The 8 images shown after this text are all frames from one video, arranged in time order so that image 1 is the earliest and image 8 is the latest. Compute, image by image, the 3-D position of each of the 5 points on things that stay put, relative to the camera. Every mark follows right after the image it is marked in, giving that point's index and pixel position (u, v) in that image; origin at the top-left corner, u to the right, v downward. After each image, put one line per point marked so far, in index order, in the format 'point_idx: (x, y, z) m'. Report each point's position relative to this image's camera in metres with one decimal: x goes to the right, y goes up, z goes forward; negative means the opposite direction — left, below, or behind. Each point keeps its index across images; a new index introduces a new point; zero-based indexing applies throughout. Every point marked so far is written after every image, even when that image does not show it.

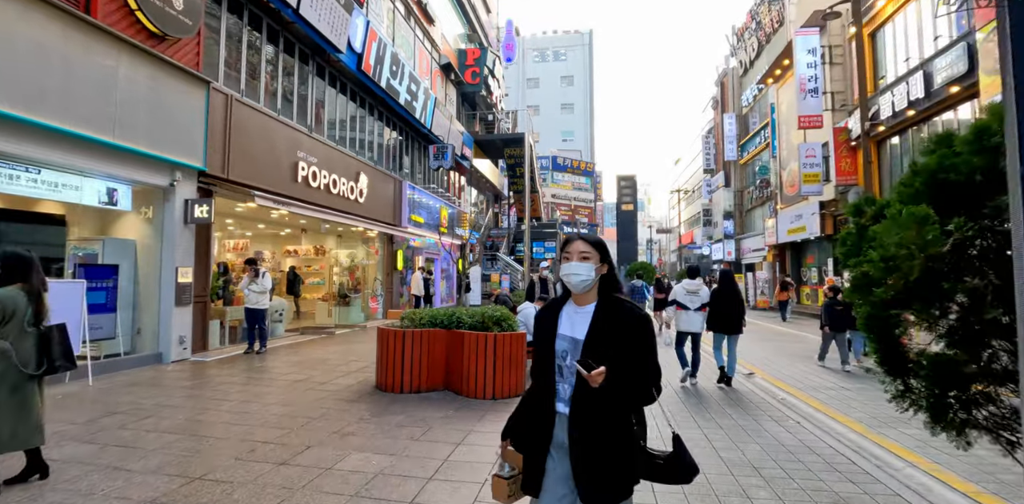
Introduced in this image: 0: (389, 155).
0: (-4.2, +3.3, +17.5) m
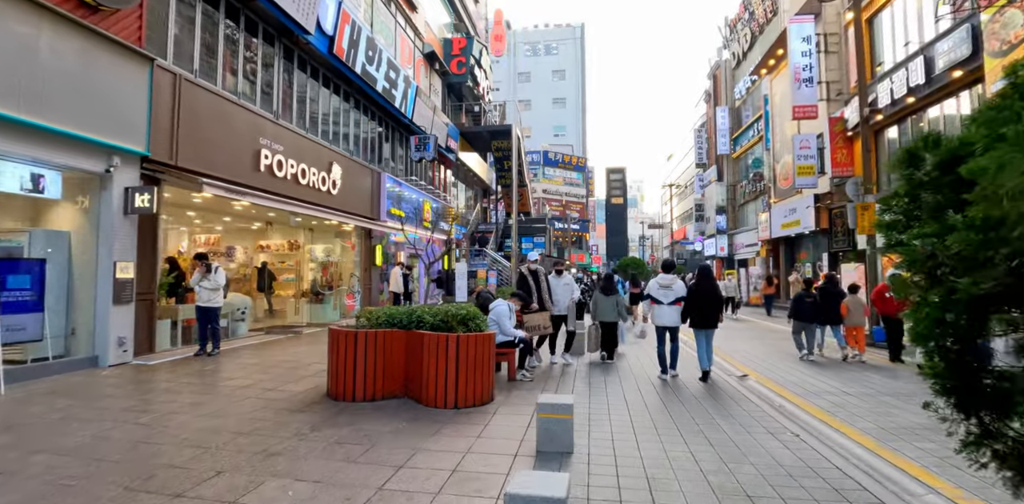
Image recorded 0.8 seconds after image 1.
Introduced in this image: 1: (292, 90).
0: (-4.8, +3.4, +16.7) m
1: (-5.4, +4.0, +12.7) m
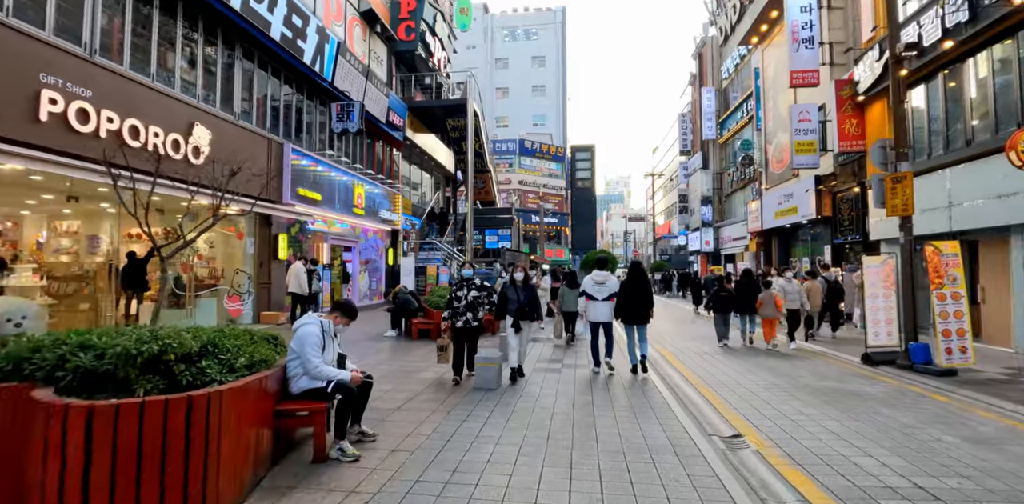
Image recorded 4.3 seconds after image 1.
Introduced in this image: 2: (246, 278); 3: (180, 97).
0: (-6.5, +3.7, +13.4) m
1: (-7.0, +4.2, +9.3) m
2: (-6.6, -0.6, +12.6) m
3: (-6.7, +3.1, +10.3) m
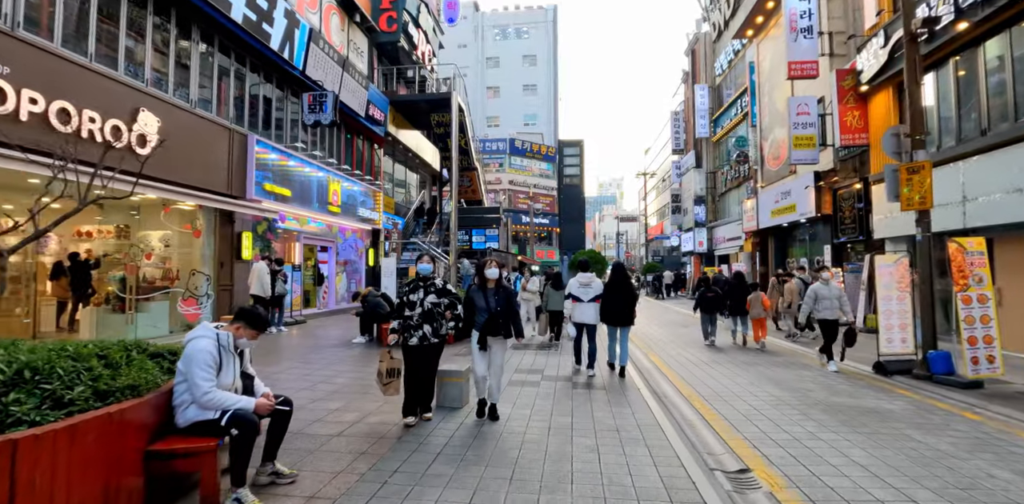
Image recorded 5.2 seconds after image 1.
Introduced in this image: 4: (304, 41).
0: (-6.9, +3.7, +12.4) m
1: (-7.4, +4.2, +8.4) m
2: (-7.0, -0.6, +11.7) m
3: (-7.1, +3.1, +9.3) m
4: (-5.8, +5.8, +14.2) m
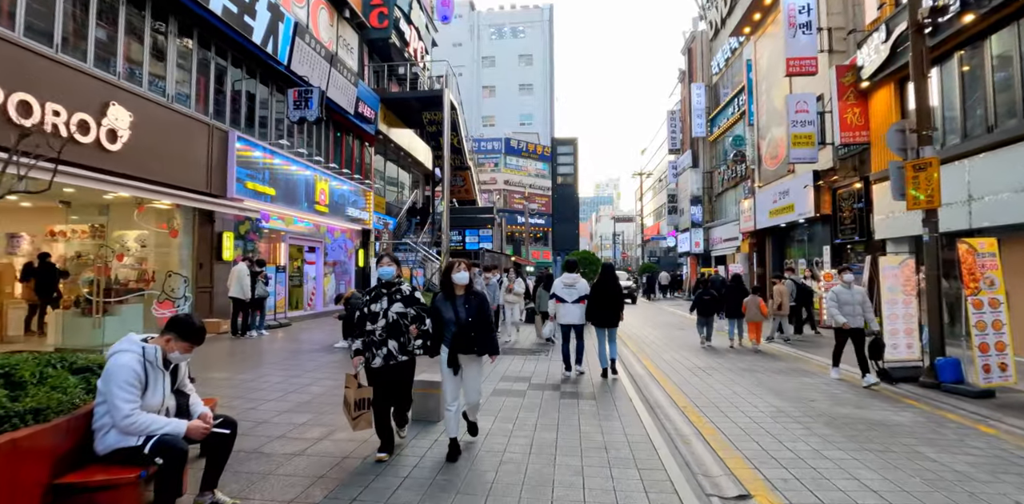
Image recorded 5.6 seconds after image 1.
0: (-7.1, +3.7, +12.0) m
1: (-7.6, +4.2, +7.9) m
2: (-7.2, -0.7, +11.2) m
3: (-7.3, +3.1, +8.9) m
4: (-6.0, +5.8, +13.8) m
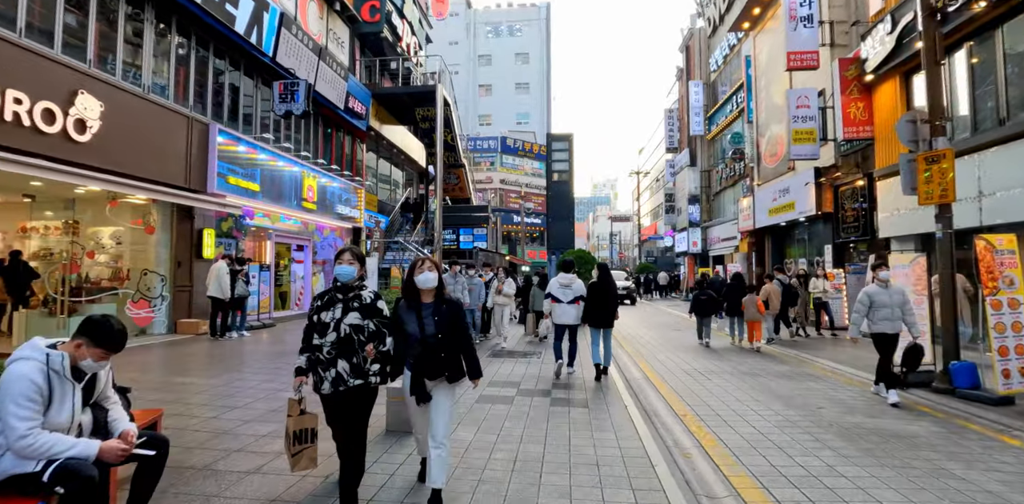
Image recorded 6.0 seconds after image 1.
0: (-7.3, +3.7, +11.5) m
1: (-7.8, +4.3, +7.5) m
2: (-7.4, -0.6, +10.7) m
3: (-7.4, +3.2, +8.4) m
4: (-6.2, +5.9, +13.3) m
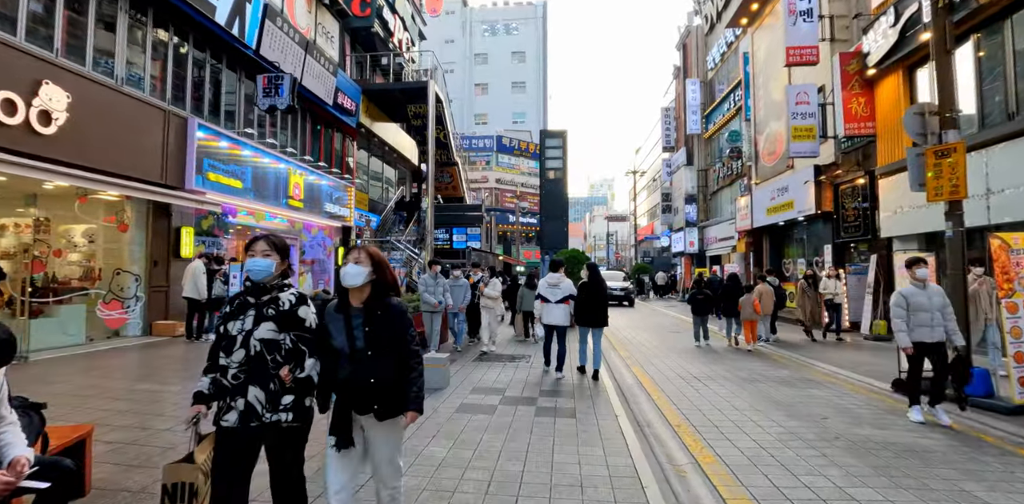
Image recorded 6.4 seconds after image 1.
0: (-7.5, +3.7, +11.1) m
1: (-8.0, +4.3, +7.0) m
2: (-7.6, -0.6, +10.3) m
3: (-7.6, +3.2, +8.0) m
4: (-6.4, +5.9, +12.9) m
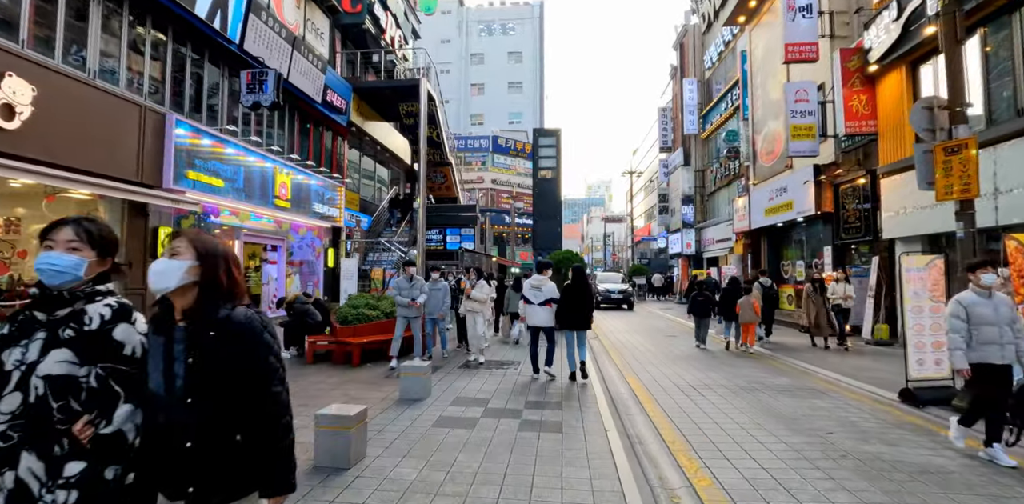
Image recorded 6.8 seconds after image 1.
0: (-7.7, +3.7, +10.7) m
1: (-8.1, +4.3, +6.6) m
2: (-7.8, -0.6, +9.9) m
3: (-7.8, +3.2, +7.6) m
4: (-6.6, +5.9, +12.5) m
